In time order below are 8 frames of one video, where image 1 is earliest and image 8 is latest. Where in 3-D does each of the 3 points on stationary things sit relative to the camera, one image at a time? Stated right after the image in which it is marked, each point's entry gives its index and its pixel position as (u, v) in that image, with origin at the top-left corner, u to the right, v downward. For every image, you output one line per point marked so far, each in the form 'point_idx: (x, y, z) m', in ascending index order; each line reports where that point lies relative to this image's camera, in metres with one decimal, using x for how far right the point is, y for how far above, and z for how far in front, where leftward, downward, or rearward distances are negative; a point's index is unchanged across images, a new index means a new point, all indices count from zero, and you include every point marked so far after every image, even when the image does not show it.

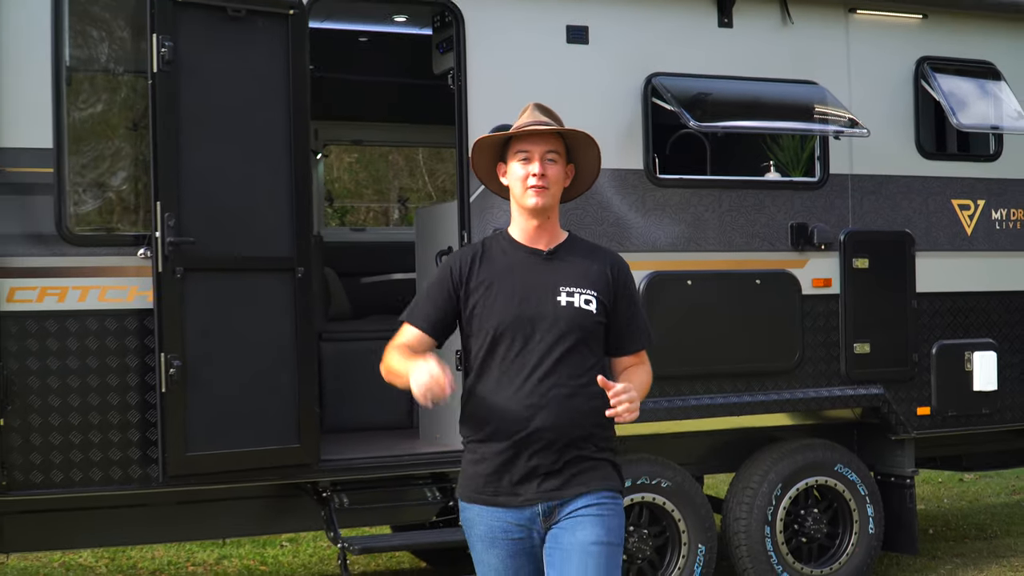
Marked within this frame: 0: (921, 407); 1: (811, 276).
0: (+1.9, -0.5, +5.9) m
1: (+1.3, +0.1, +5.7) m
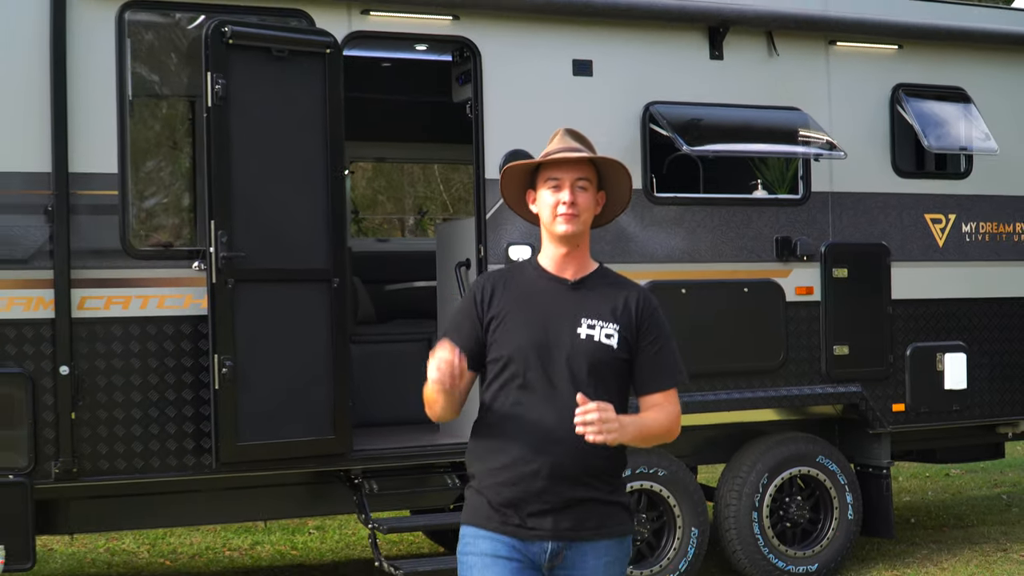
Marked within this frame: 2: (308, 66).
0: (+1.9, -0.6, +6.5) m
1: (+1.4, 0.0, +6.3) m
2: (-0.9, +0.9, +5.5) m
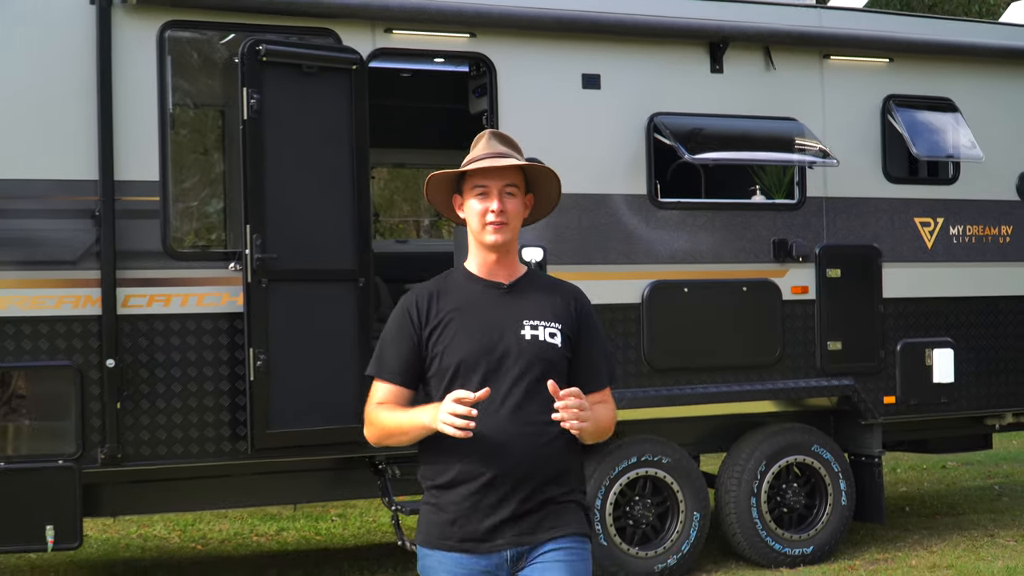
0: (+2.0, -0.6, +6.9) m
1: (+1.4, 0.0, +6.7) m
2: (-0.8, +0.9, +5.9) m
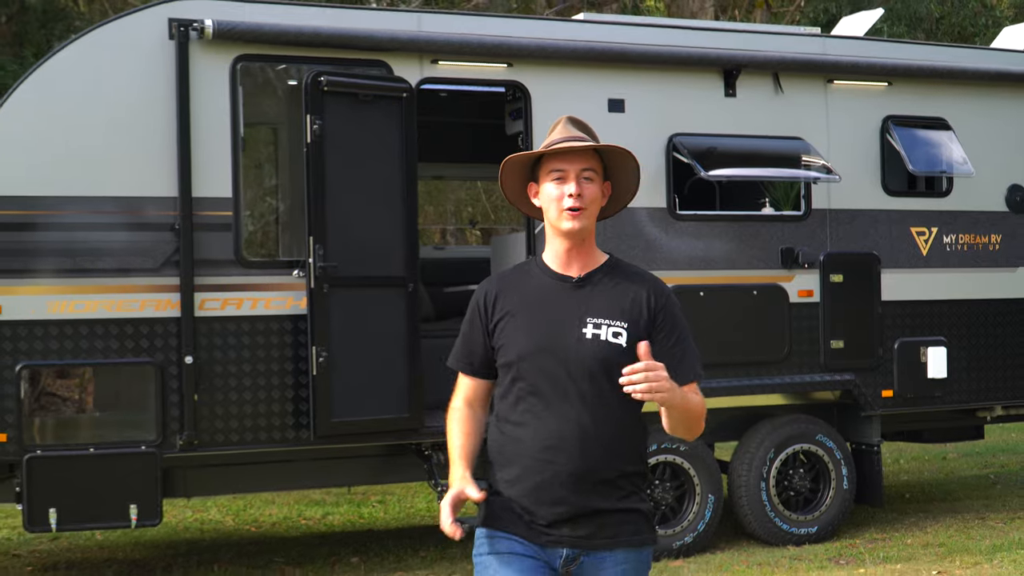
0: (+2.2, -0.6, +7.6) m
1: (+1.6, 0.0, +7.4) m
2: (-0.6, +0.9, +6.6) m
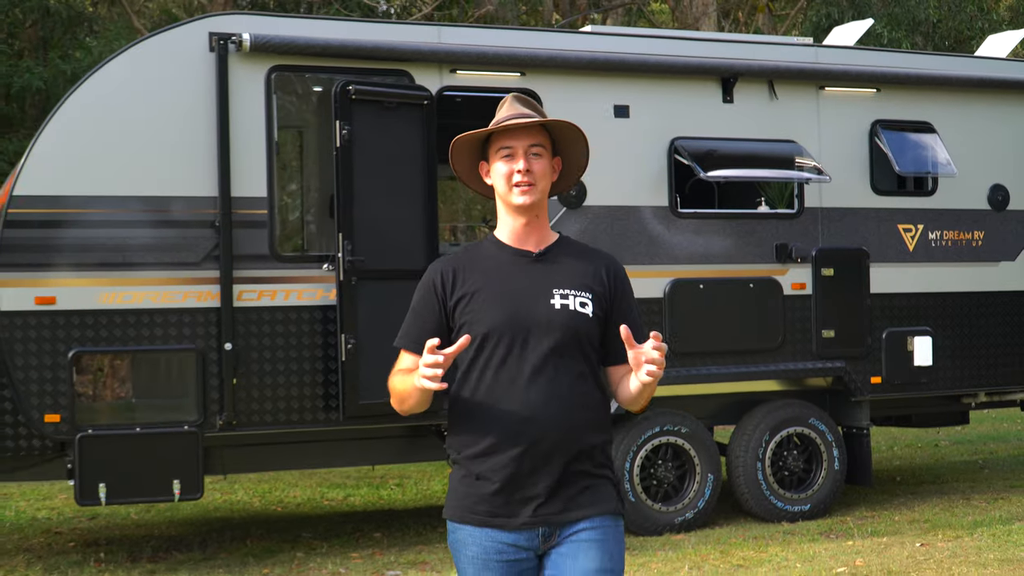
0: (+2.3, -0.6, +8.1) m
1: (+1.7, 0.0, +7.9) m
2: (-0.6, +1.0, +7.1) m
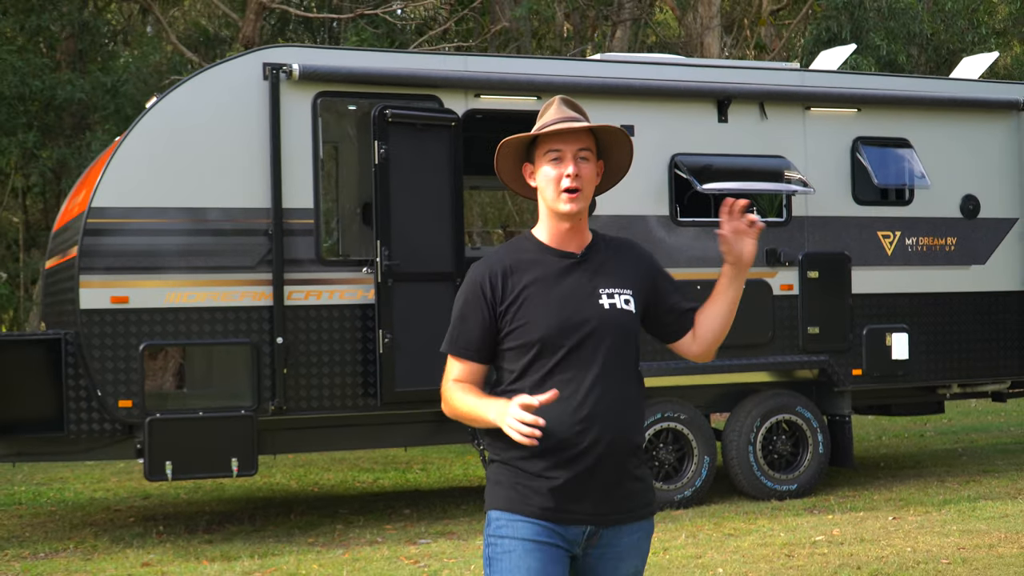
0: (+2.4, -0.6, +9.0) m
1: (+1.8, 0.0, +8.8) m
2: (-0.5, +1.0, +8.0) m
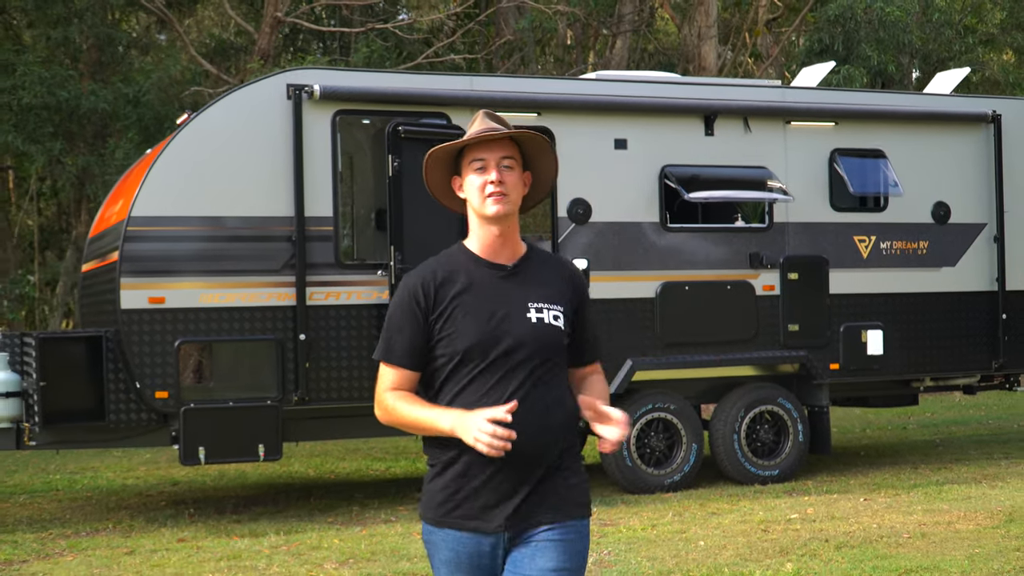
0: (+2.4, -0.6, +9.7) m
1: (+1.8, 0.0, +9.5) m
2: (-0.4, +1.0, +8.8) m
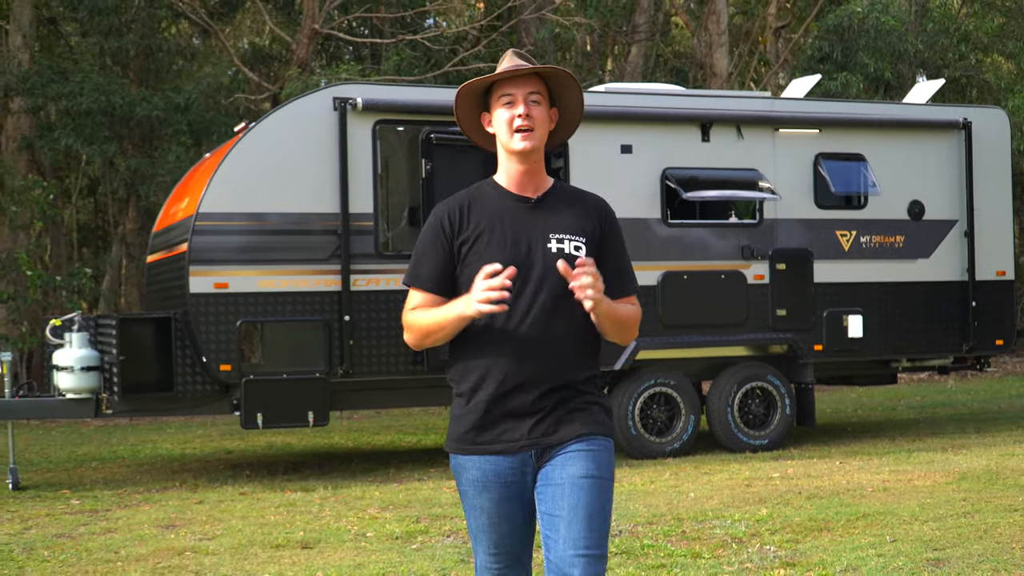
0: (+2.5, -0.5, +10.8) m
1: (+2.0, +0.1, +10.7) m
2: (-0.3, +1.0, +10.0) m
